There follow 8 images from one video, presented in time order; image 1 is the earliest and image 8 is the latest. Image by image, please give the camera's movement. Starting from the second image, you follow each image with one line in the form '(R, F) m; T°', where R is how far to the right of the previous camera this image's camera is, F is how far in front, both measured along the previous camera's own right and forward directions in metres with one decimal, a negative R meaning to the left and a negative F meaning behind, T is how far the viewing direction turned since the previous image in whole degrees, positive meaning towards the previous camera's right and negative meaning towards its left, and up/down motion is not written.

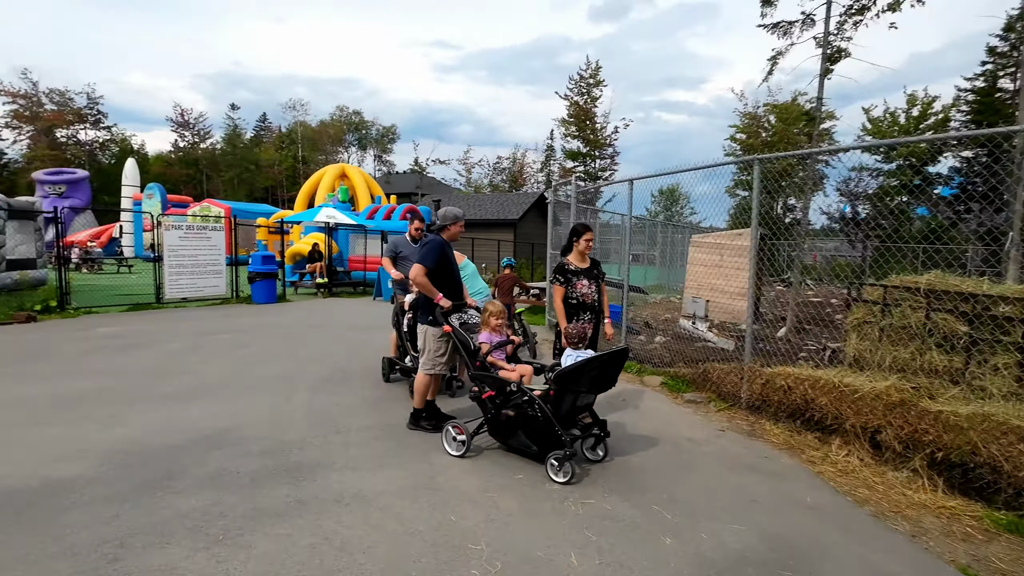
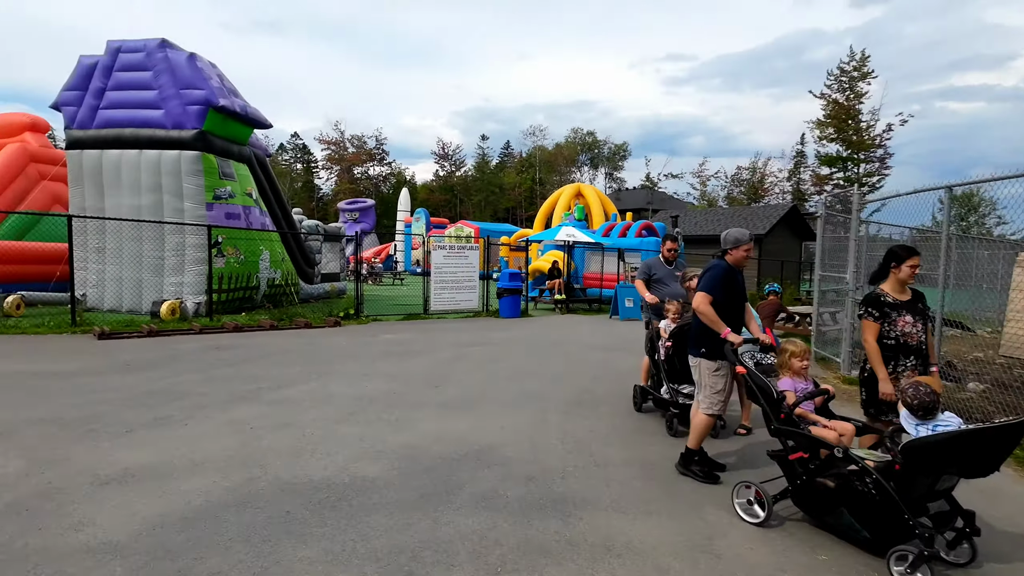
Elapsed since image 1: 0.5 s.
(-0.4, +0.3) m; -23°
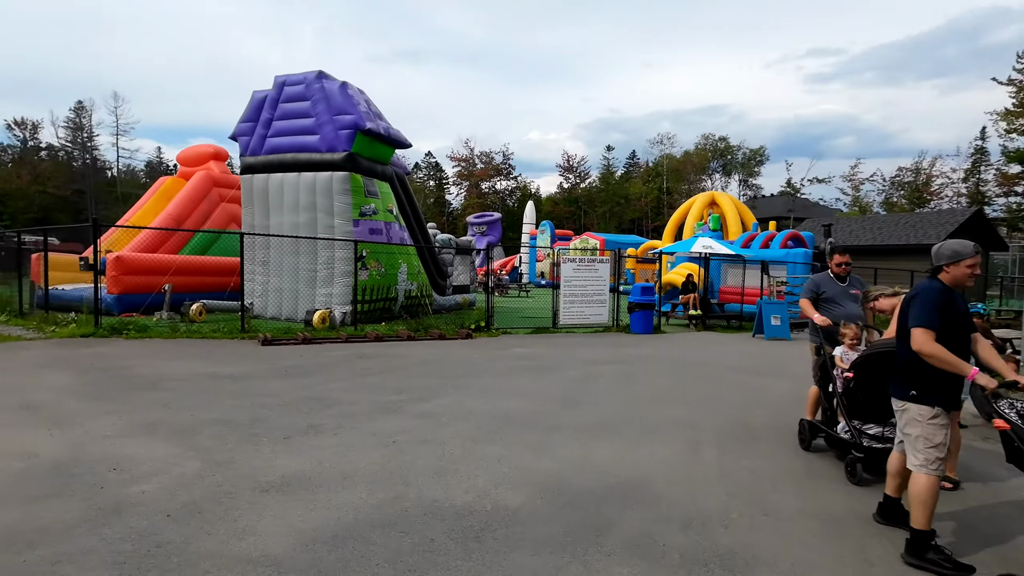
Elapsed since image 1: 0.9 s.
(-0.2, +0.3) m; -12°
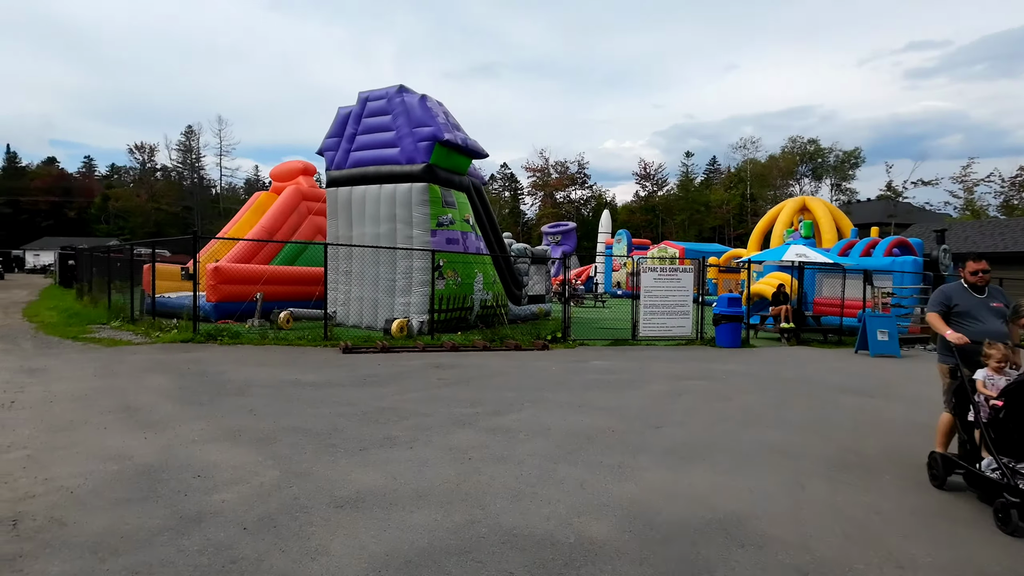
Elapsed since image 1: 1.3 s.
(-0.1, +0.3) m; -8°
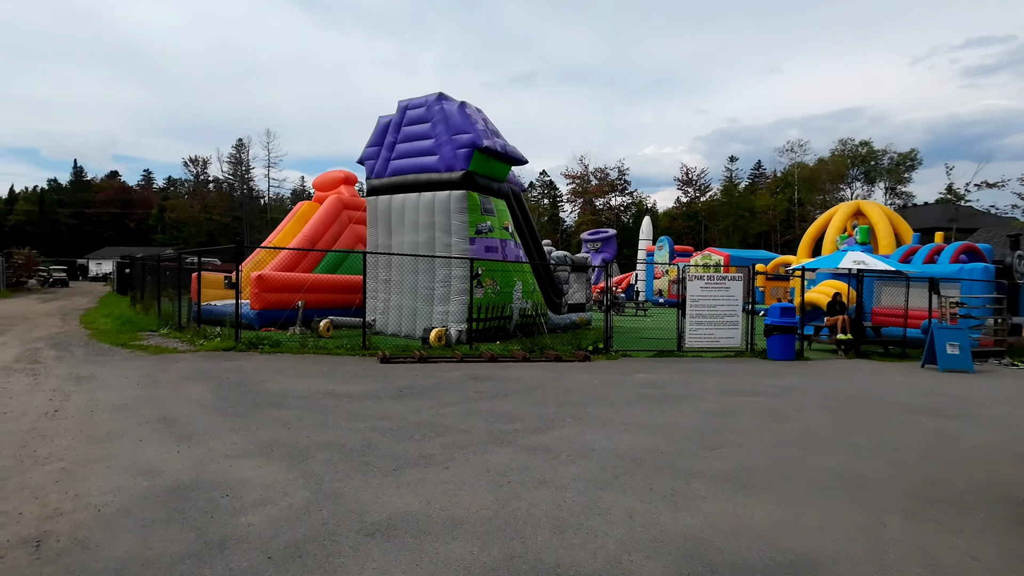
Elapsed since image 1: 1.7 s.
(0.0, +0.3) m; -4°
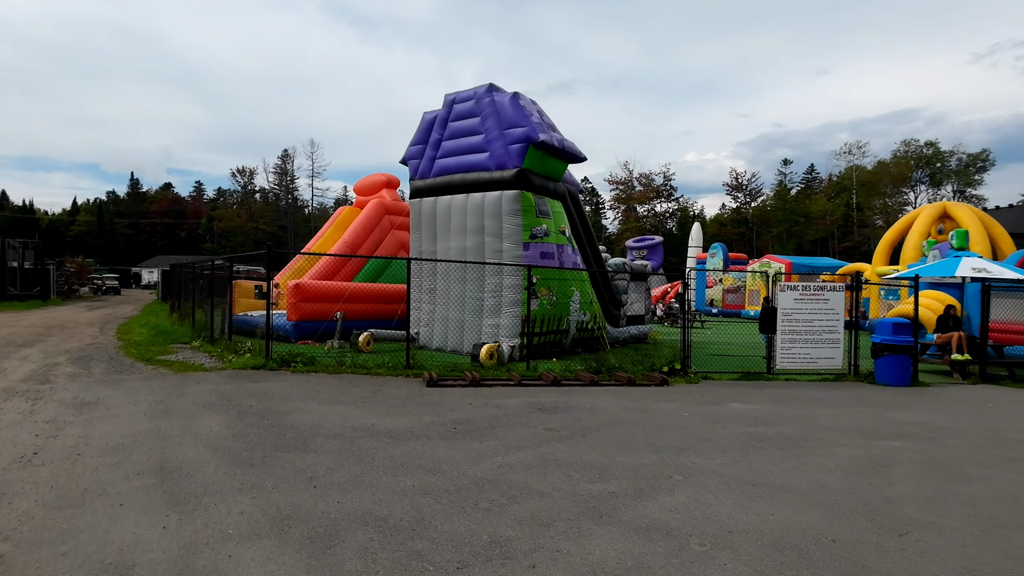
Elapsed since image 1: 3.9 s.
(-0.5, +1.5) m; -4°
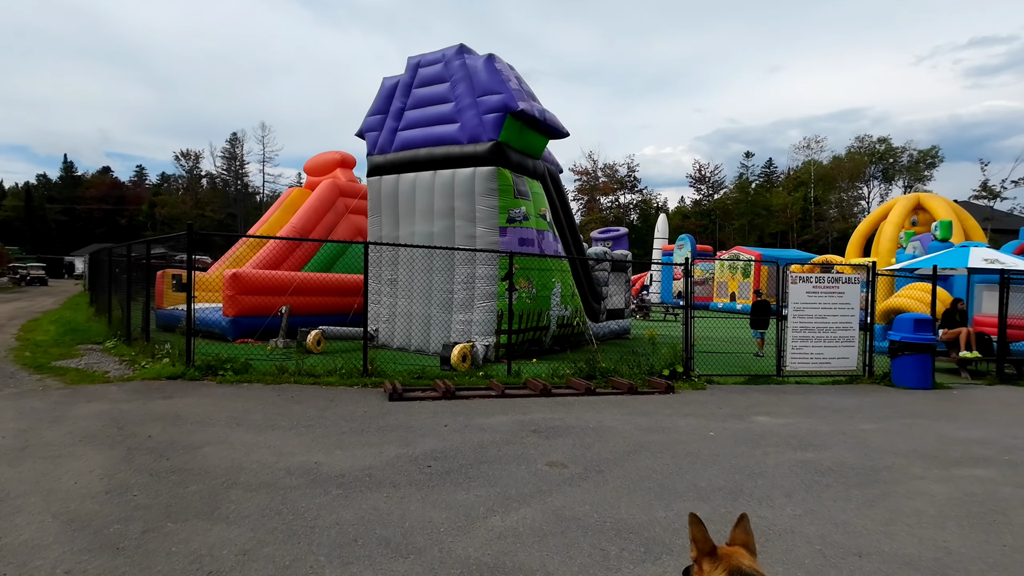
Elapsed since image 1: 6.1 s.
(-0.3, +1.7) m; +4°
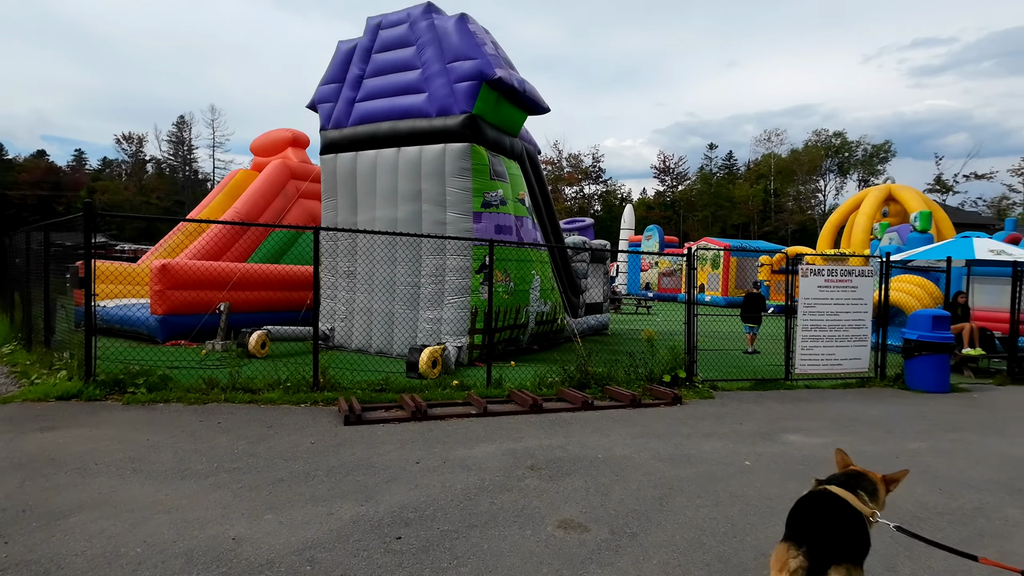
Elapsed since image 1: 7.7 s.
(-0.3, +1.4) m; +4°
